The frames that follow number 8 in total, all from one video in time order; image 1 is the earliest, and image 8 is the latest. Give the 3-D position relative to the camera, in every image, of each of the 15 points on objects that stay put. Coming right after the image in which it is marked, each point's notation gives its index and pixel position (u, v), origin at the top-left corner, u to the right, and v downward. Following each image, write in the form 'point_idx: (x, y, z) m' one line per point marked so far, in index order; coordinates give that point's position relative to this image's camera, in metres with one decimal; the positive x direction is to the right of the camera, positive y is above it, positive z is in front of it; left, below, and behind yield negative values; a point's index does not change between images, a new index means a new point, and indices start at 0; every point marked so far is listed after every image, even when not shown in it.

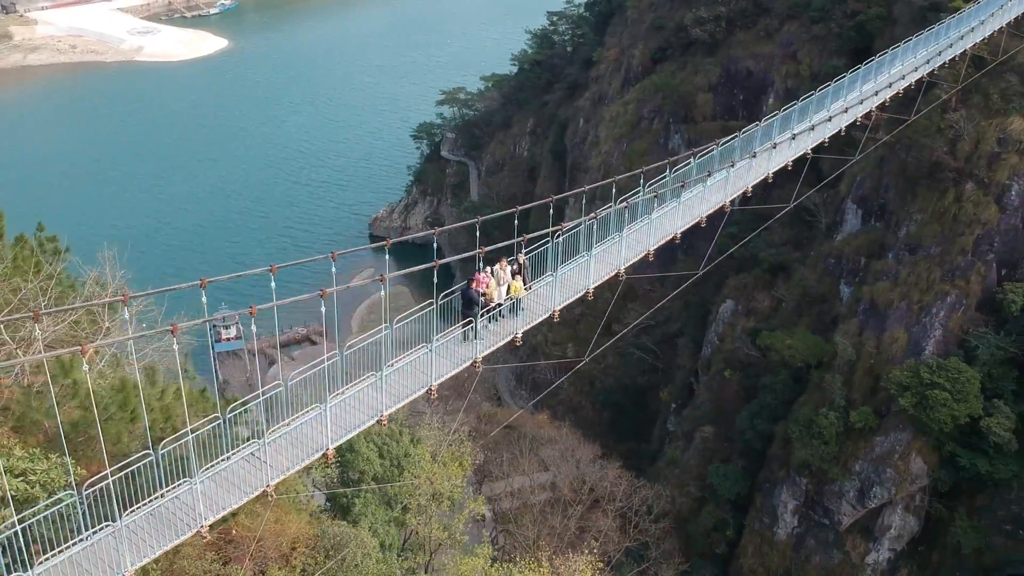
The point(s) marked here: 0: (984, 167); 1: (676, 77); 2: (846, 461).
0: (+6.4, +1.6, +13.7) m
1: (+3.1, +3.9, +19.0) m
2: (+4.4, -2.3, +13.6) m
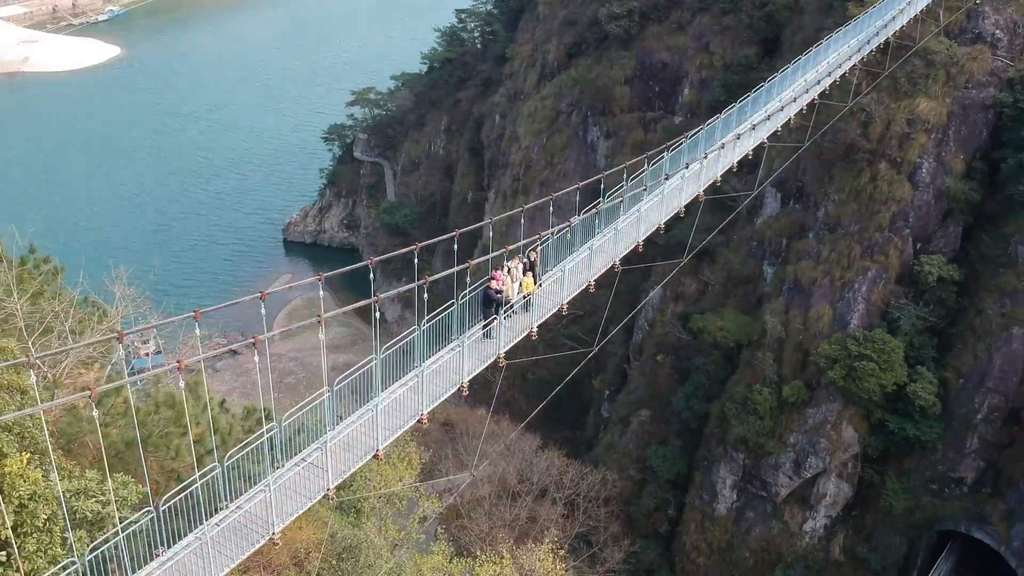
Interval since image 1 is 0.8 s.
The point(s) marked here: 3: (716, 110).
0: (+5.4, +2.0, +14.4) m
1: (+1.6, +4.1, +19.3) m
2: (+3.7, -2.0, +14.2) m
3: (+3.4, +3.0, +17.0) m
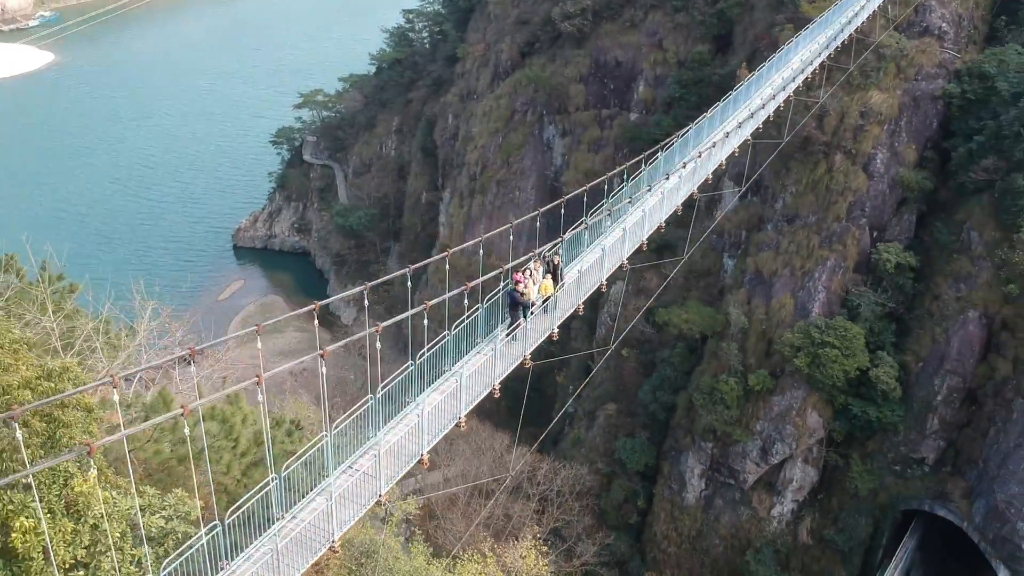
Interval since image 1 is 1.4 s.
0: (+4.9, +2.2, +14.8) m
1: (+0.7, +4.2, +19.5) m
2: (+3.3, -1.9, +14.5) m
3: (+2.7, +3.1, +17.3) m
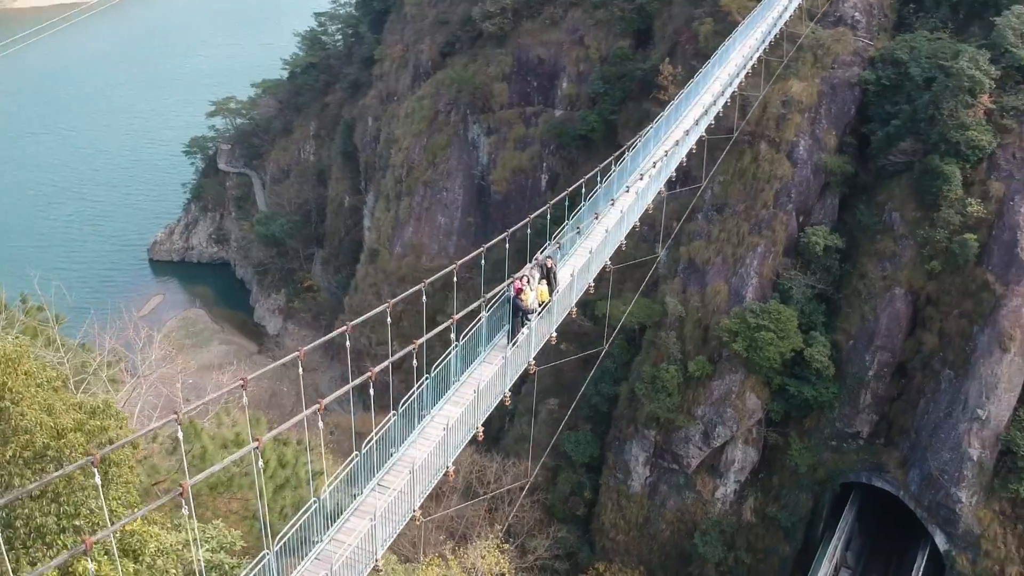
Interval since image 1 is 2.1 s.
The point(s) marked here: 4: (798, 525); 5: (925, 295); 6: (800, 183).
0: (+3.9, +2.4, +15.3) m
1: (-0.8, +4.2, +19.5) m
2: (+2.6, -1.7, +14.8) m
3: (+1.5, +3.2, +17.5) m
4: (+3.9, -3.2, +14.1) m
5: (+5.6, -0.1, +13.8) m
6: (+4.2, +1.6, +15.1) m
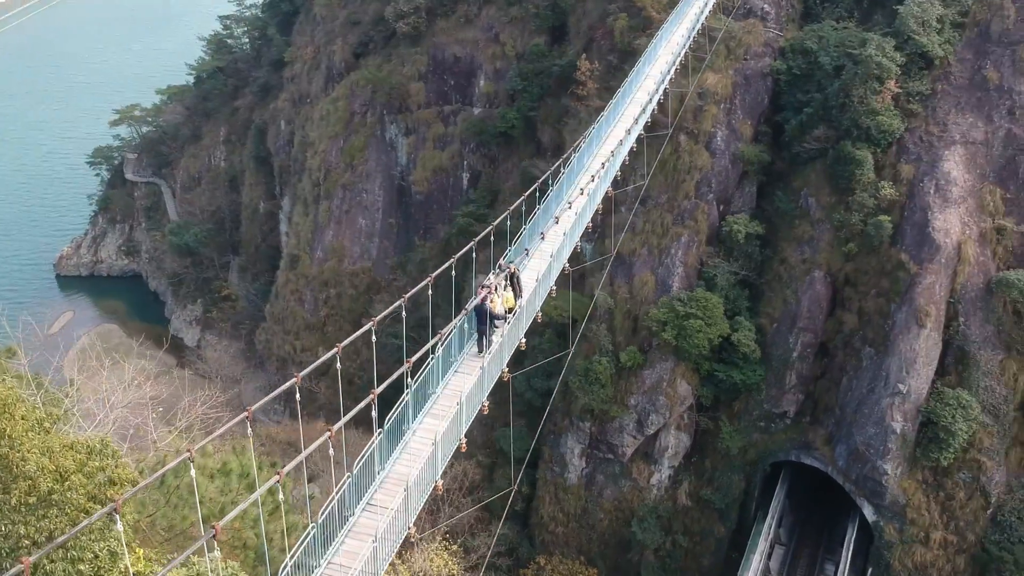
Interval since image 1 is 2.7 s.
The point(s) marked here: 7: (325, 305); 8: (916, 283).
0: (+2.7, +2.6, +15.6) m
1: (-2.4, +4.1, +19.4) m
2: (+1.6, -1.6, +15.1) m
3: (0.0, +3.3, +17.6) m
4: (+3.1, -3.1, +14.4) m
5: (+4.6, +0.2, +14.3) m
6: (+3.1, +1.7, +15.5) m
7: (-3.7, -0.3, +20.0) m
8: (+5.3, +0.1, +13.4) m
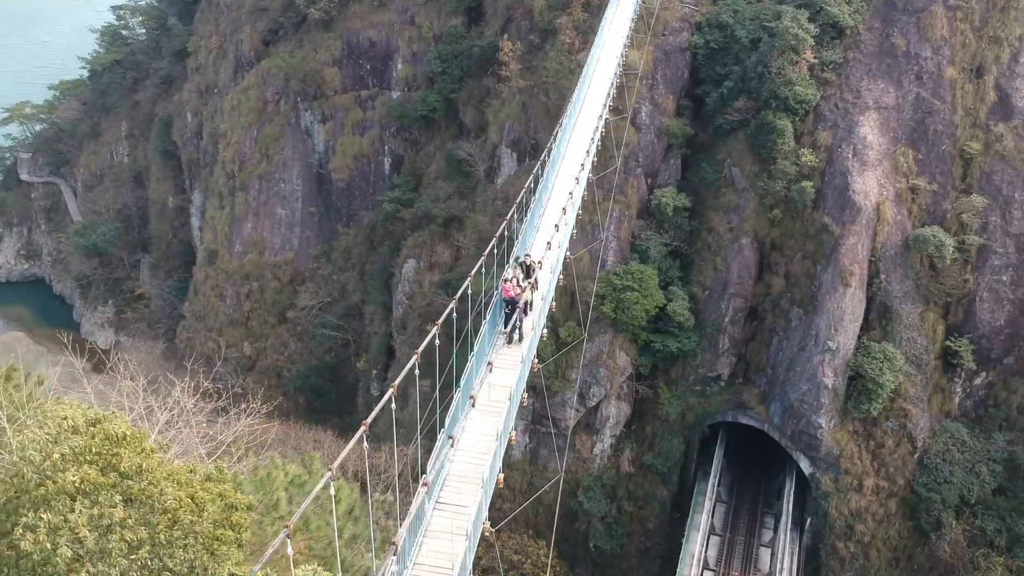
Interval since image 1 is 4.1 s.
0: (+1.5, +3.0, +15.9) m
1: (-4.1, +4.3, +19.1) m
2: (+0.8, -1.3, +15.3) m
3: (-1.3, +3.6, +17.6) m
4: (+2.4, -2.6, +14.9) m
5: (+3.8, +0.7, +14.9) m
6: (+2.0, +2.2, +15.8) m
7: (-5.1, -0.2, +19.6) m
8: (+4.5, +0.6, +14.0) m
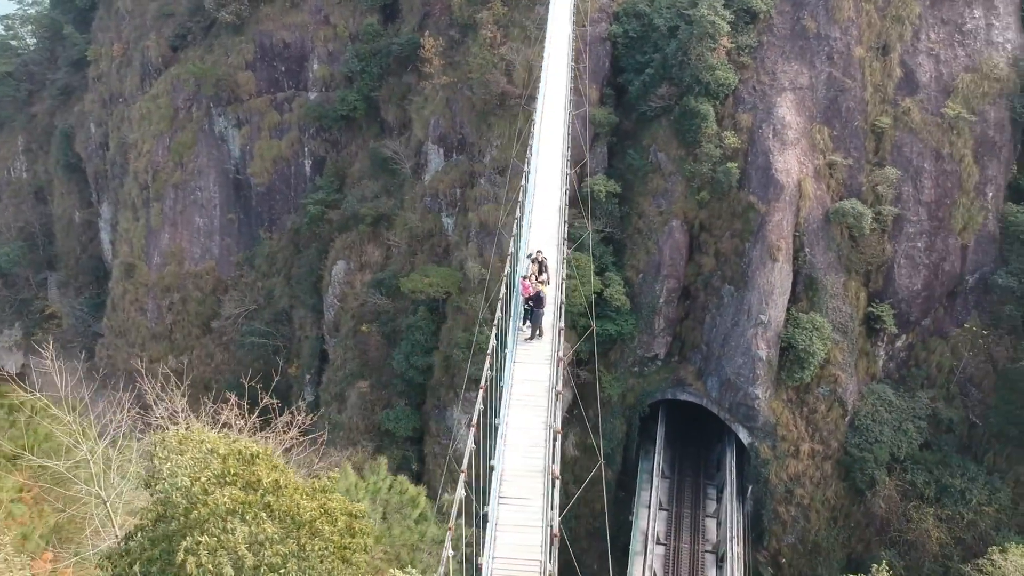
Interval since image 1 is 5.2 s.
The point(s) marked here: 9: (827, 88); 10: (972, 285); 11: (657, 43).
0: (+0.4, +3.1, +16.1) m
1: (-5.6, +4.1, +18.7) m
2: (-0.1, -1.2, +15.5) m
3: (-2.7, +3.6, +17.5) m
4: (+1.7, -2.4, +15.3) m
5: (+2.8, +1.0, +15.4) m
6: (+0.9, +2.4, +16.1) m
7: (-6.4, -0.4, +19.2) m
8: (+3.6, +0.9, +14.6) m
9: (+4.7, +3.0, +15.3) m
10: (+6.6, 0.0, +14.8) m
11: (+2.2, +3.8, +16.0) m
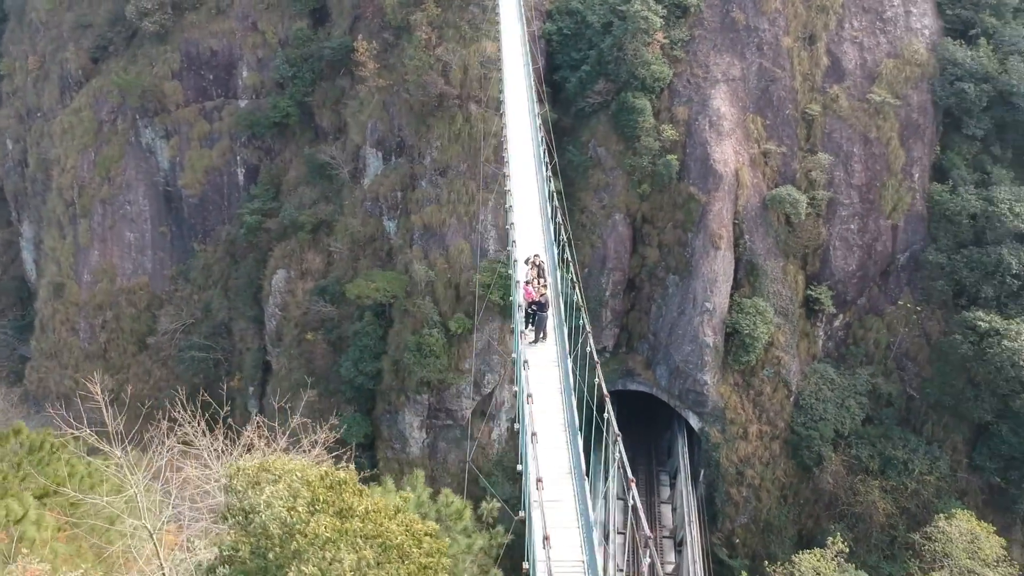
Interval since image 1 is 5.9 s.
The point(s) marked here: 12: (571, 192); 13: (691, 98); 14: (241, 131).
0: (-0.6, +3.2, +16.1) m
1: (-6.9, +3.8, +18.2) m
2: (-0.8, -1.2, +15.6) m
3: (-3.9, +3.4, +17.3) m
4: (+1.0, -2.3, +15.5) m
5: (+2.0, +1.1, +15.6) m
6: (-0.1, +2.4, +16.2) m
7: (-7.5, -0.8, +18.7) m
8: (+2.8, +1.1, +14.9) m
9: (+3.8, +3.2, +15.7) m
10: (+5.9, +0.4, +15.3) m
11: (+1.2, +3.9, +16.2) m
12: (+0.9, +1.5, +16.2) m
13: (+2.7, +2.9, +15.5) m
14: (-4.7, +2.7, +17.7) m
